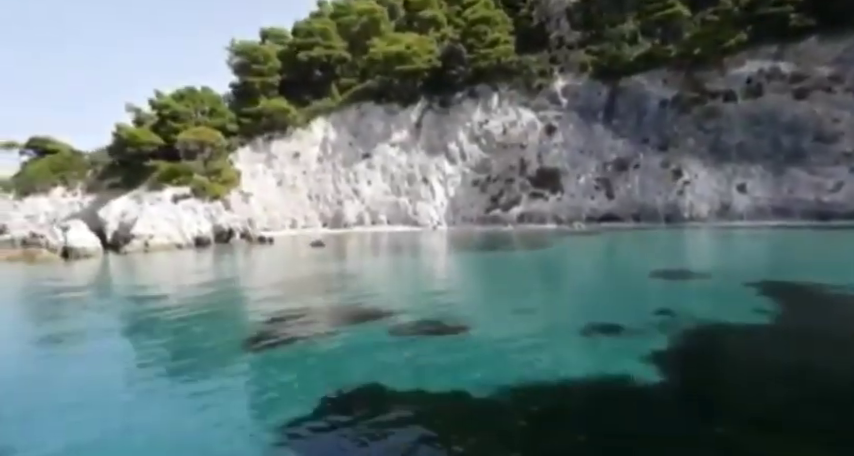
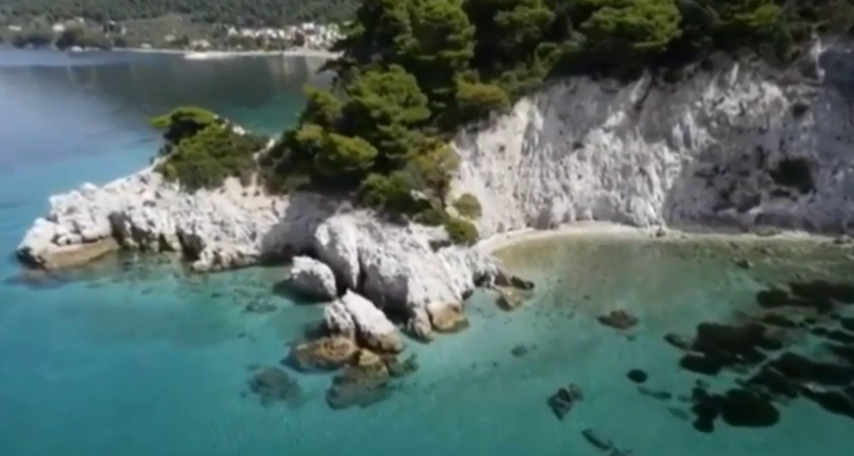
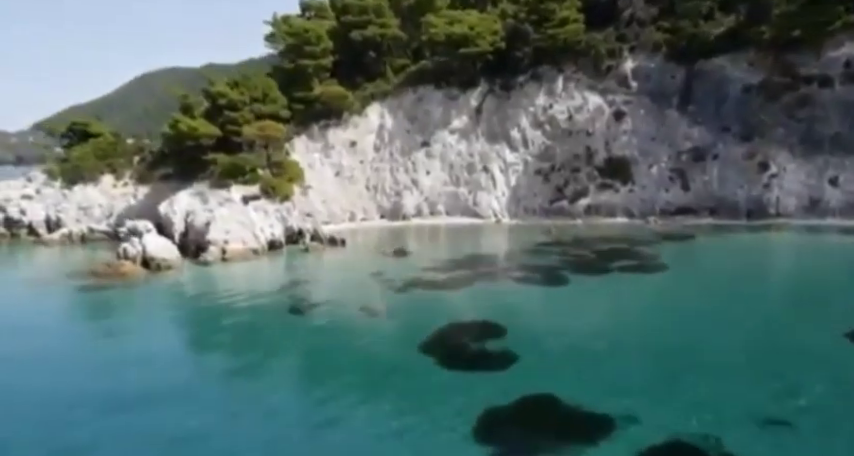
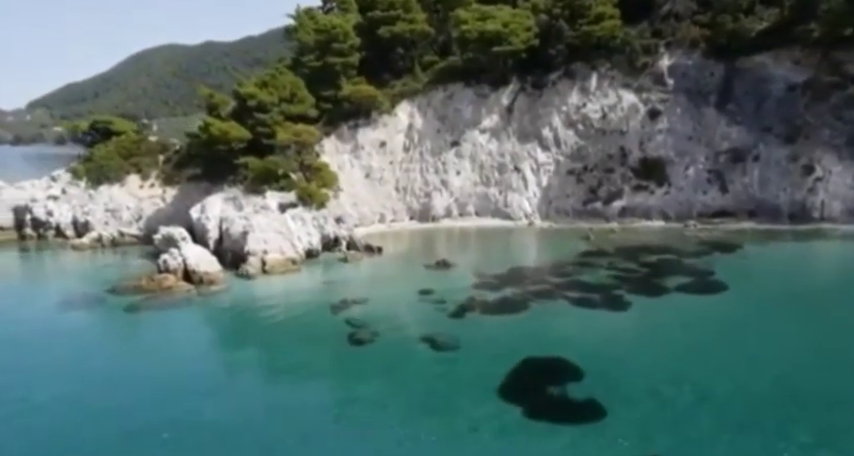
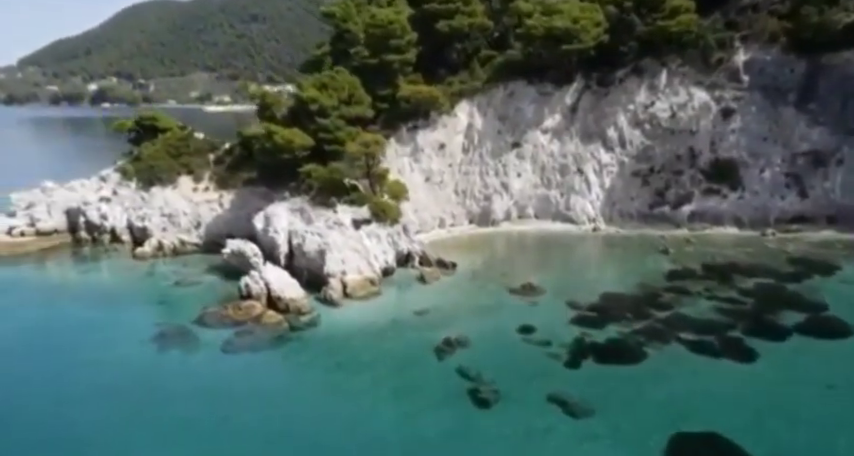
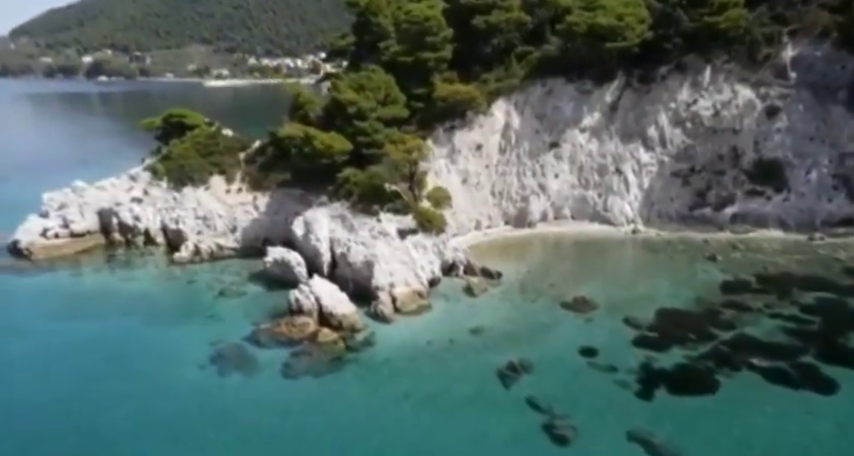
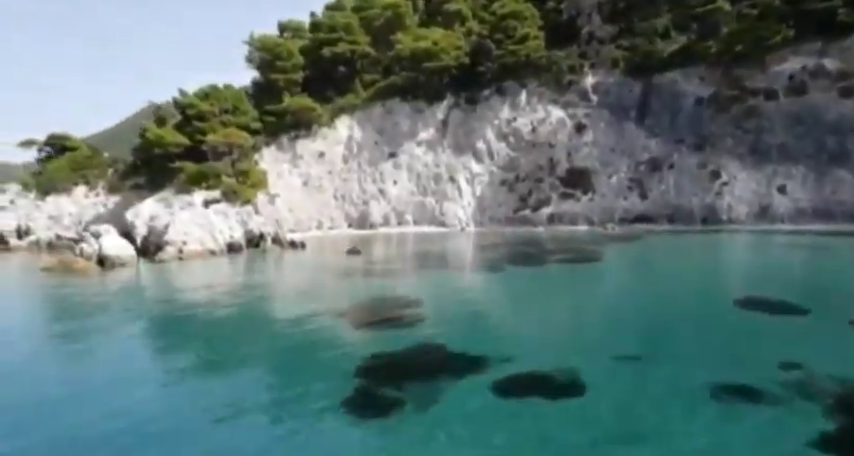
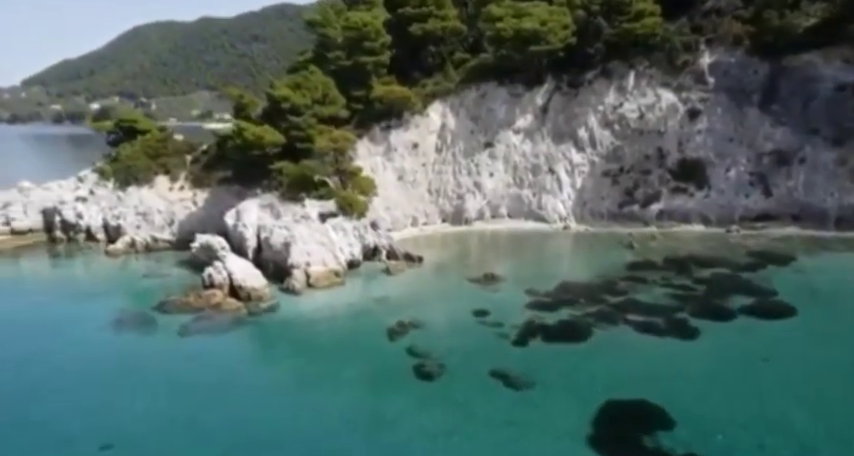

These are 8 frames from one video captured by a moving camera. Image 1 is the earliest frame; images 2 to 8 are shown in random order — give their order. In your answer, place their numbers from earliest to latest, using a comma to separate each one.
7, 3, 4, 8, 5, 6, 2
